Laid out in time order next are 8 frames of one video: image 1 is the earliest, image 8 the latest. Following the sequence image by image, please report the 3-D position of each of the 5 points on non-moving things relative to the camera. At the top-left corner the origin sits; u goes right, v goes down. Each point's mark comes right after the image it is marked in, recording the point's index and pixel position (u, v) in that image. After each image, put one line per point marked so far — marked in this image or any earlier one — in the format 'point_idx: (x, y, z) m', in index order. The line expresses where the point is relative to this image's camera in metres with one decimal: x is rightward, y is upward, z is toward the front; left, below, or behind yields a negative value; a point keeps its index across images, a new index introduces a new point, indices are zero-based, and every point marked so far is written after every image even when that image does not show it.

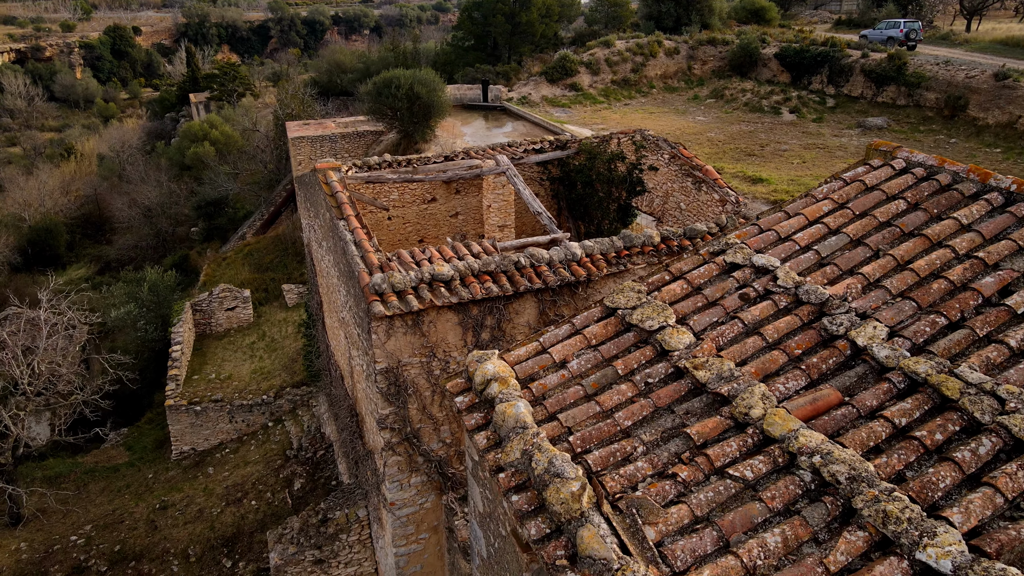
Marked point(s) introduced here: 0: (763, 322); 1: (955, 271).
0: (+1.2, -0.2, +3.3) m
1: (+2.0, +0.1, +3.3) m
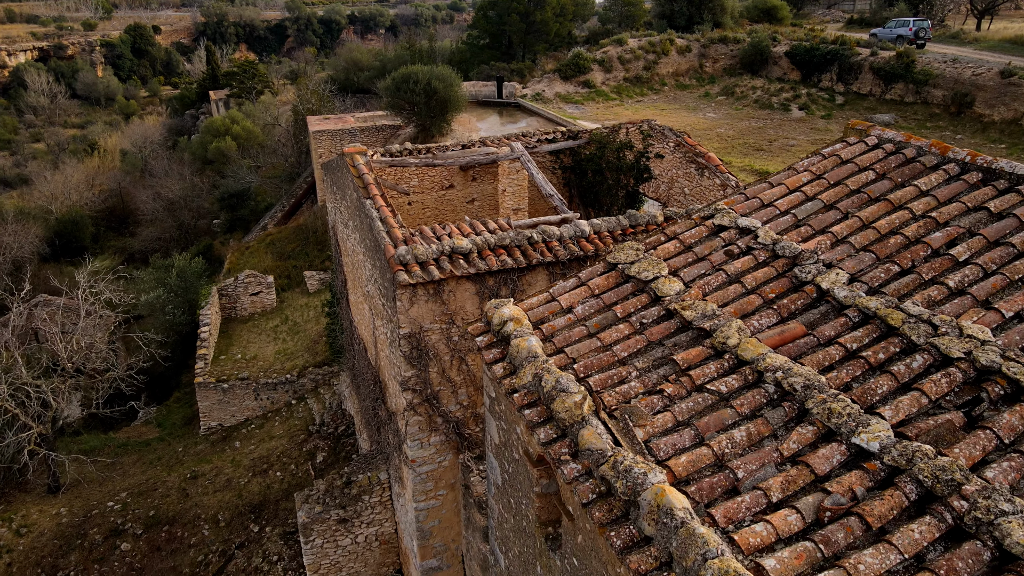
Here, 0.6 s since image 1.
0: (+1.2, +0.1, +3.8) m
1: (+2.1, +0.3, +3.8) m
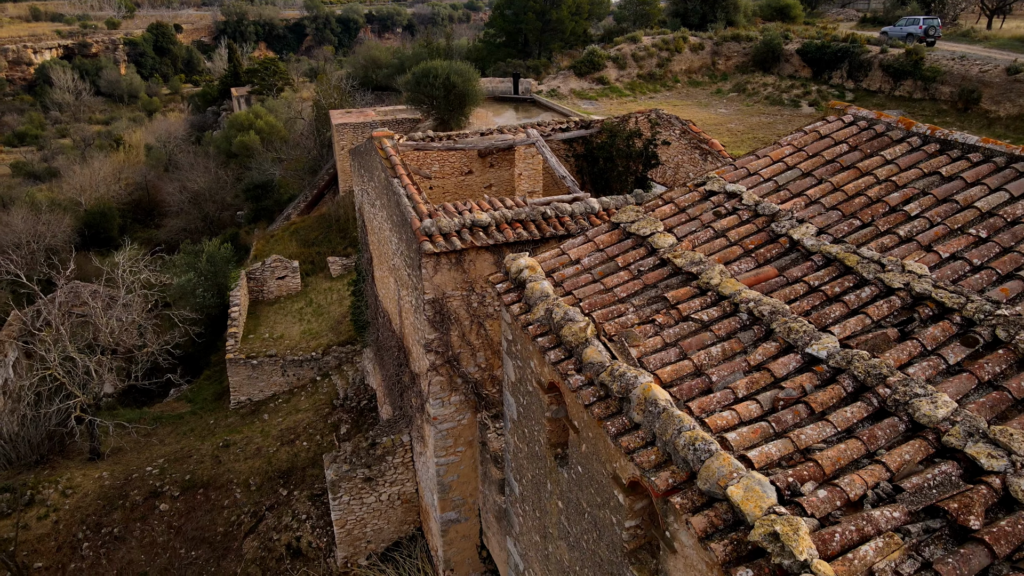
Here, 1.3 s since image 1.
0: (+1.3, +0.4, +4.5) m
1: (+2.2, +0.6, +4.4) m
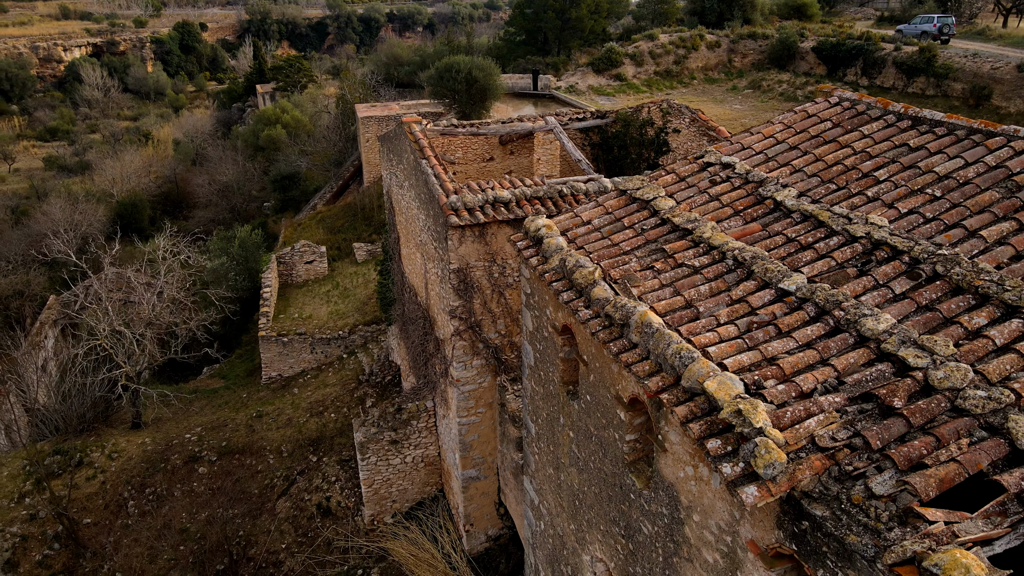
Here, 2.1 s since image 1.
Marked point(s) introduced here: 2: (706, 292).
0: (+1.5, +0.7, +5.1) m
1: (+2.3, +0.9, +5.0) m
2: (+1.1, 0.0, +4.1) m
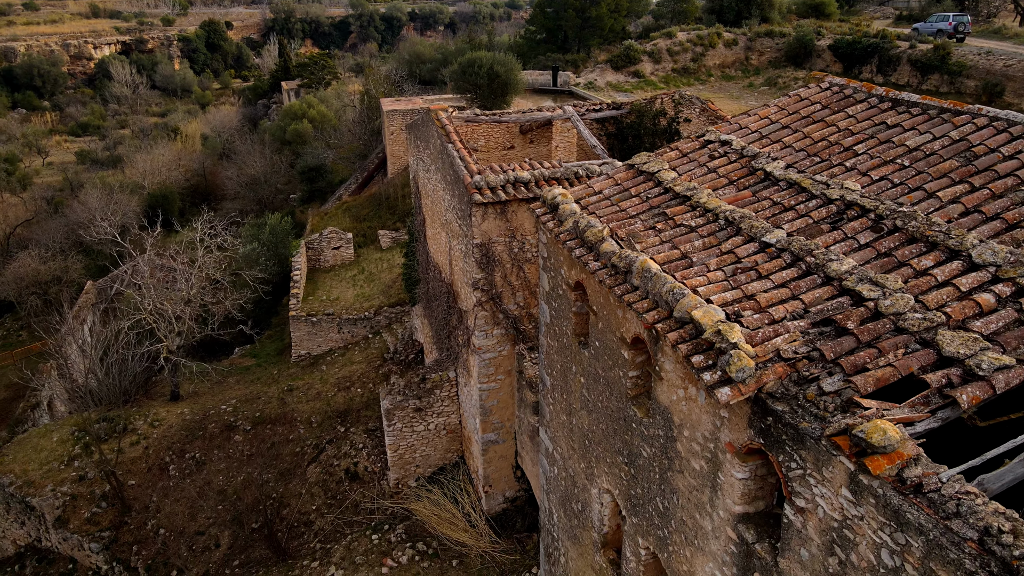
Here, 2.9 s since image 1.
0: (+1.6, +1.0, +5.7) m
1: (+2.5, +1.2, +5.6) m
2: (+1.2, +0.3, +4.7) m
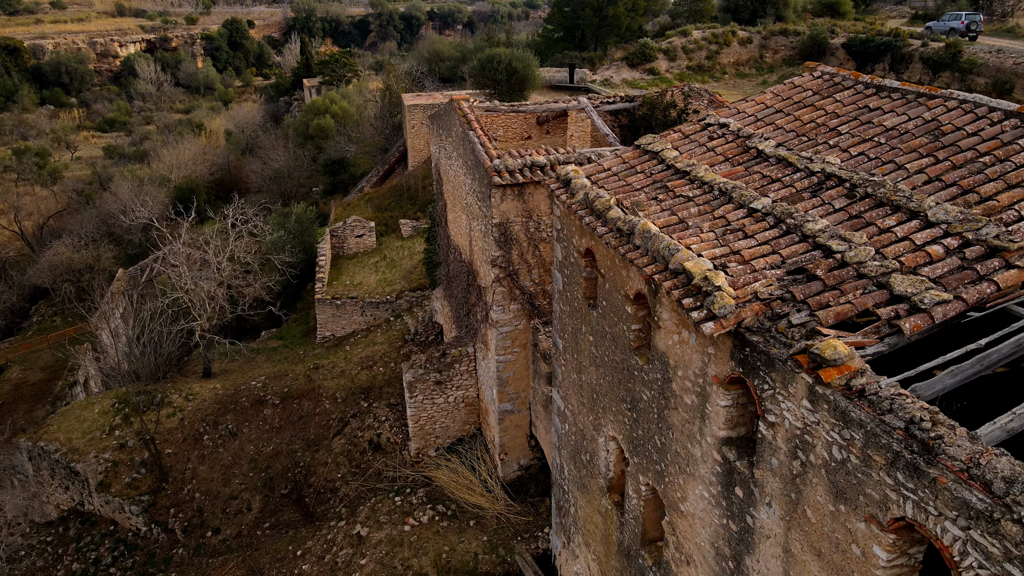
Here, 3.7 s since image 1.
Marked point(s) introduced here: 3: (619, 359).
0: (+1.8, +1.2, +6.3) m
1: (+2.6, +1.4, +6.1) m
2: (+1.3, +0.6, +5.3) m
3: (+0.9, -0.6, +5.9) m
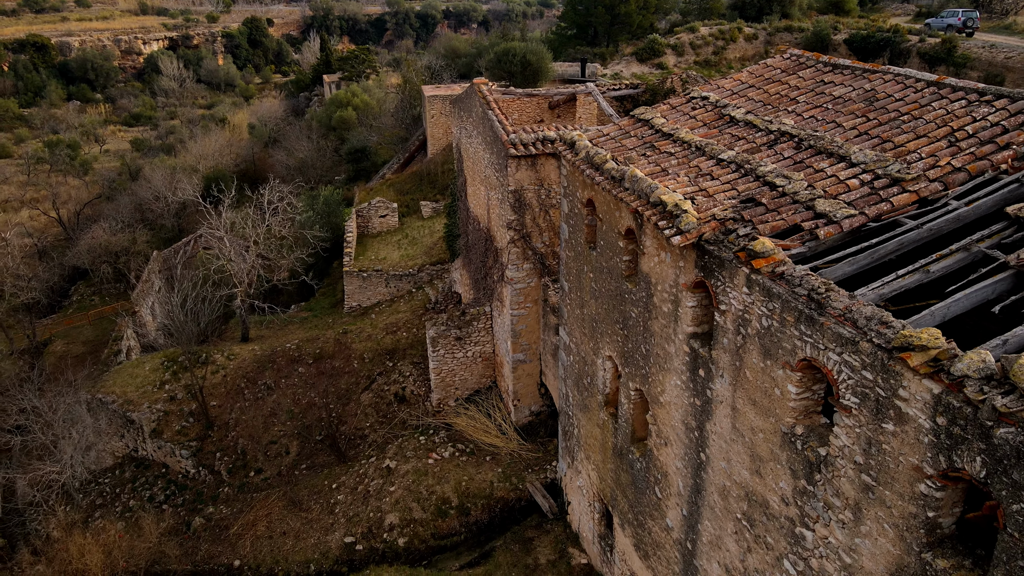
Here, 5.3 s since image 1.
0: (+1.9, +1.8, +7.5) m
1: (+2.8, +2.0, +7.4) m
2: (+1.5, +1.1, +6.6) m
3: (+1.0, 0.0, +7.1) m
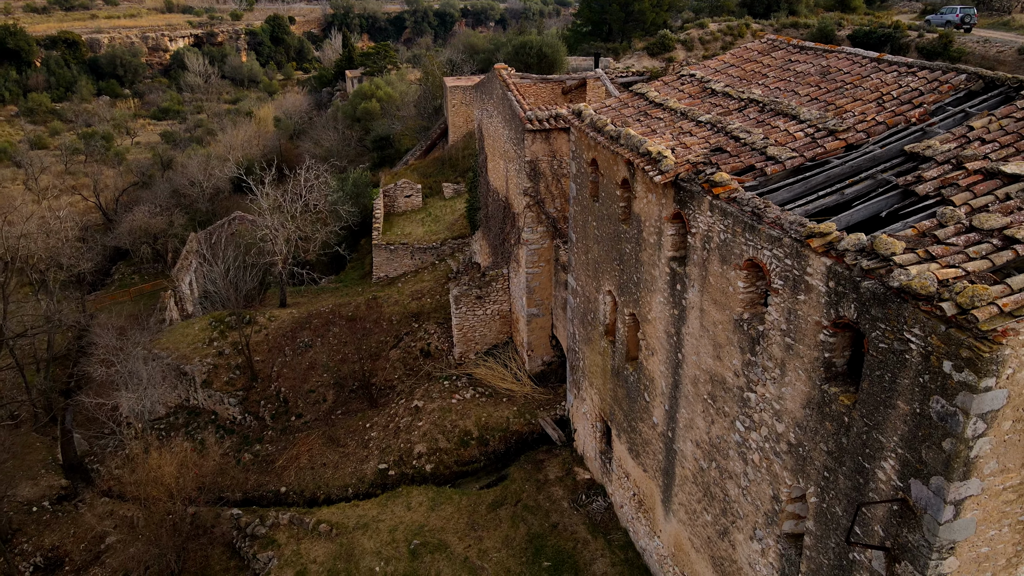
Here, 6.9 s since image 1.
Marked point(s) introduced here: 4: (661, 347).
0: (+2.1, +2.5, +8.9) m
1: (+3.0, +2.6, +8.8) m
2: (+1.6, +1.8, +8.0) m
3: (+1.2, +0.7, +8.5) m
4: (+1.6, -0.6, +7.6) m
